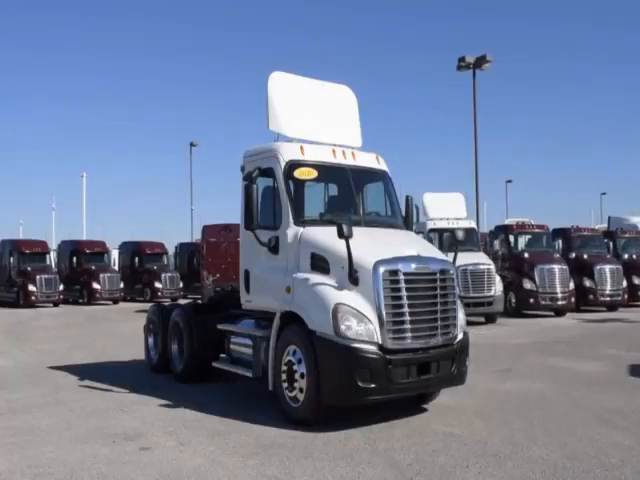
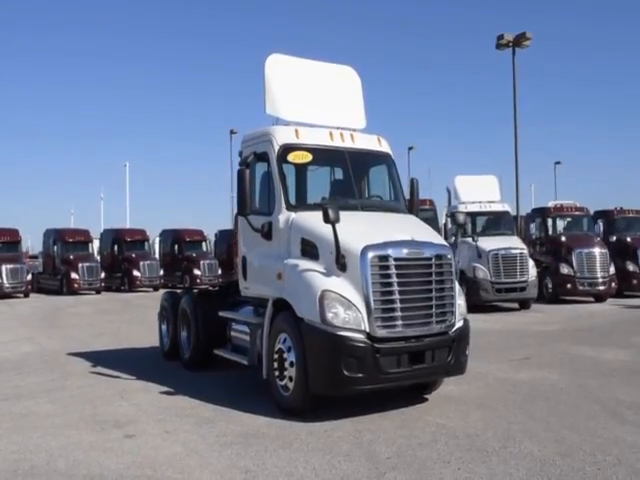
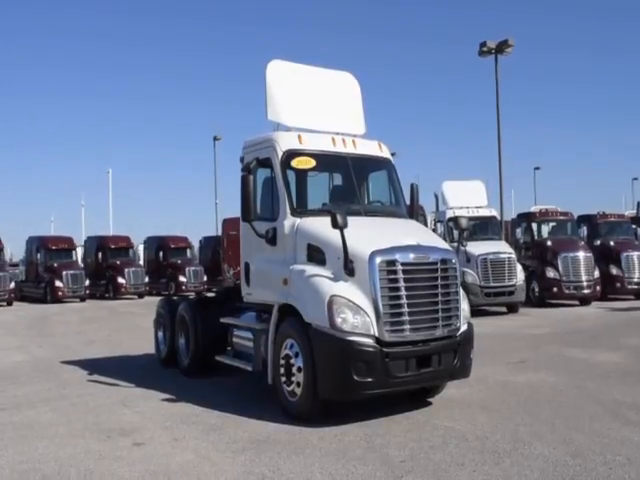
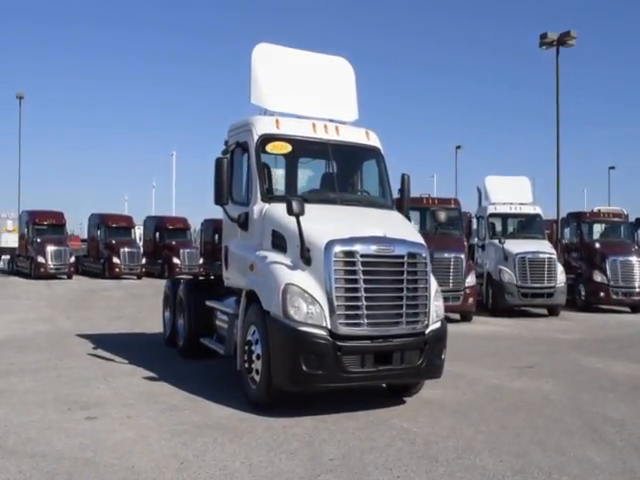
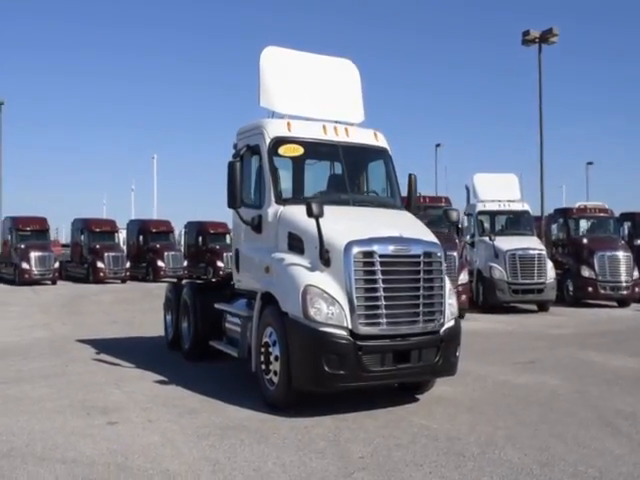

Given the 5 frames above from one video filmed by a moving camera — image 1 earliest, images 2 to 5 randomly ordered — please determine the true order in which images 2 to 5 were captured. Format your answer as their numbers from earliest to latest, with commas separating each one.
3, 2, 5, 4
